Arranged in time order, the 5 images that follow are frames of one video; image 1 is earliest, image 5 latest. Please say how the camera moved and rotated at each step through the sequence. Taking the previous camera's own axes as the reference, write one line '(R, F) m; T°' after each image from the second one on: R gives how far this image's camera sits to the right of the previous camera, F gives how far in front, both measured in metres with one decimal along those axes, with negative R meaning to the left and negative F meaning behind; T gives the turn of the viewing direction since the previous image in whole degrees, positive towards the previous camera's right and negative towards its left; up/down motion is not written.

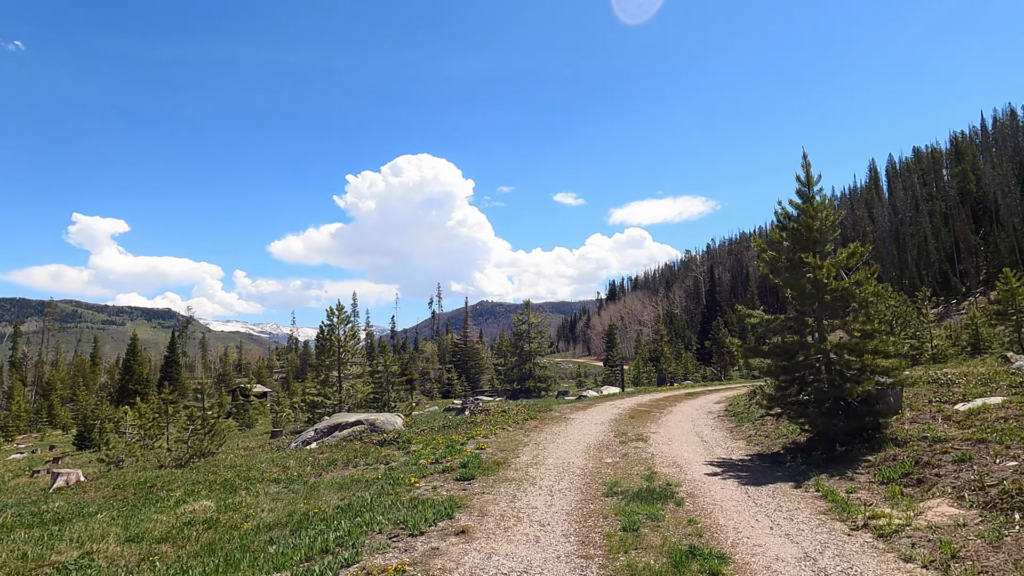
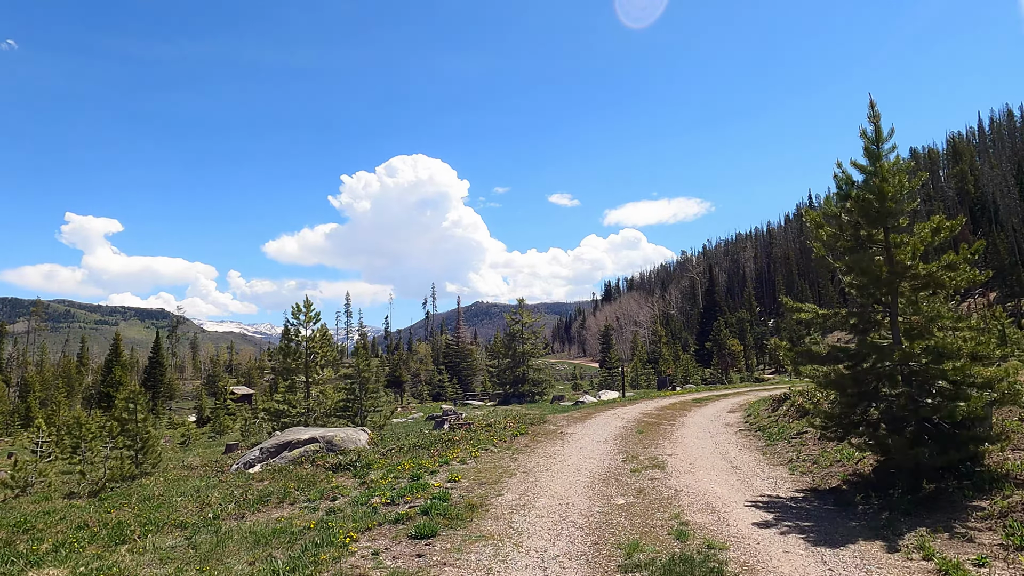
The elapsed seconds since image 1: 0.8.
(+0.3, +3.7) m; +1°
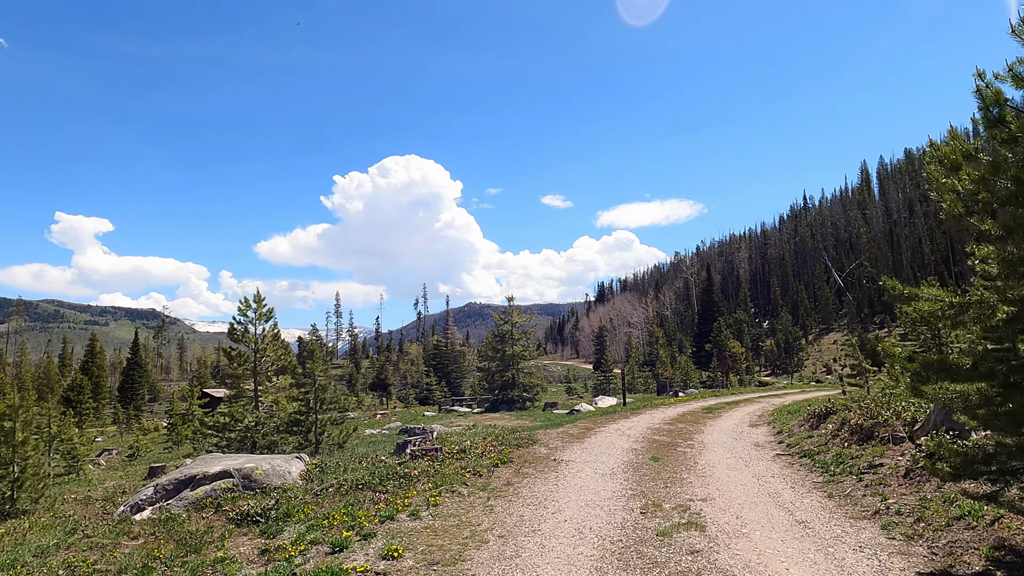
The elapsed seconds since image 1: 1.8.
(+0.4, +4.5) m; +1°
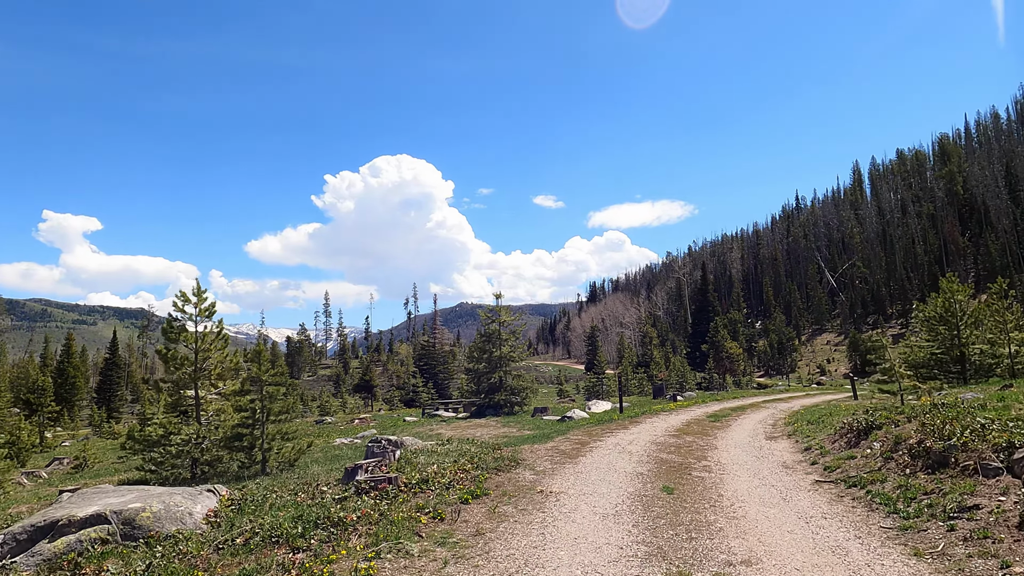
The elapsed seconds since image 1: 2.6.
(+0.4, +3.5) m; +1°
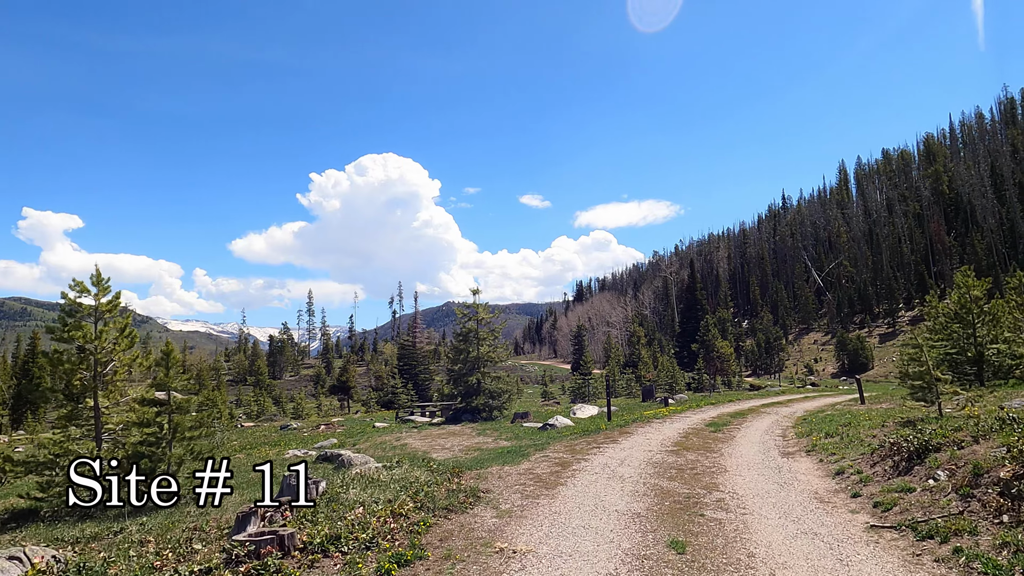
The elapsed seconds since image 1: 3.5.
(+0.7, +3.8) m; +2°
